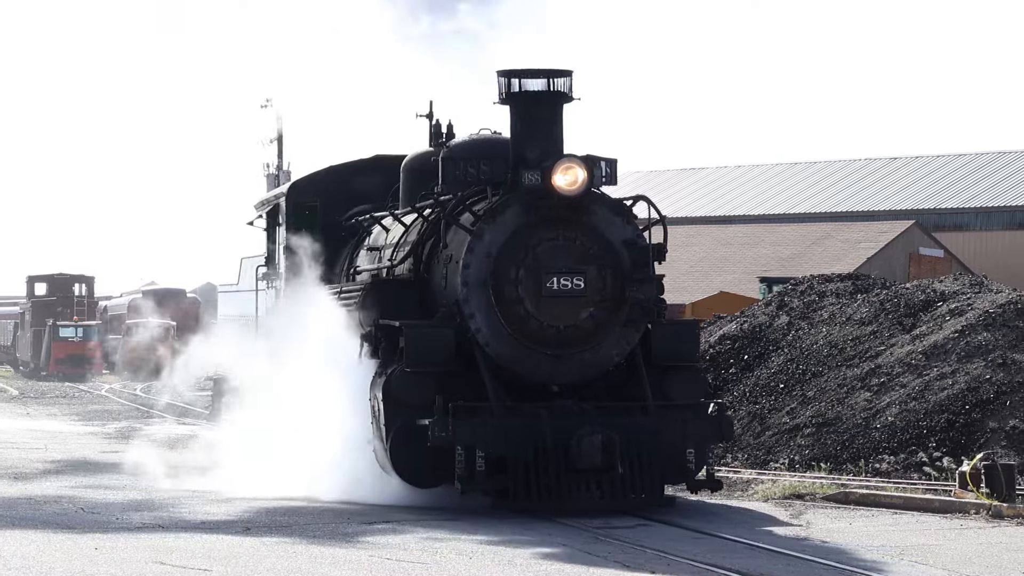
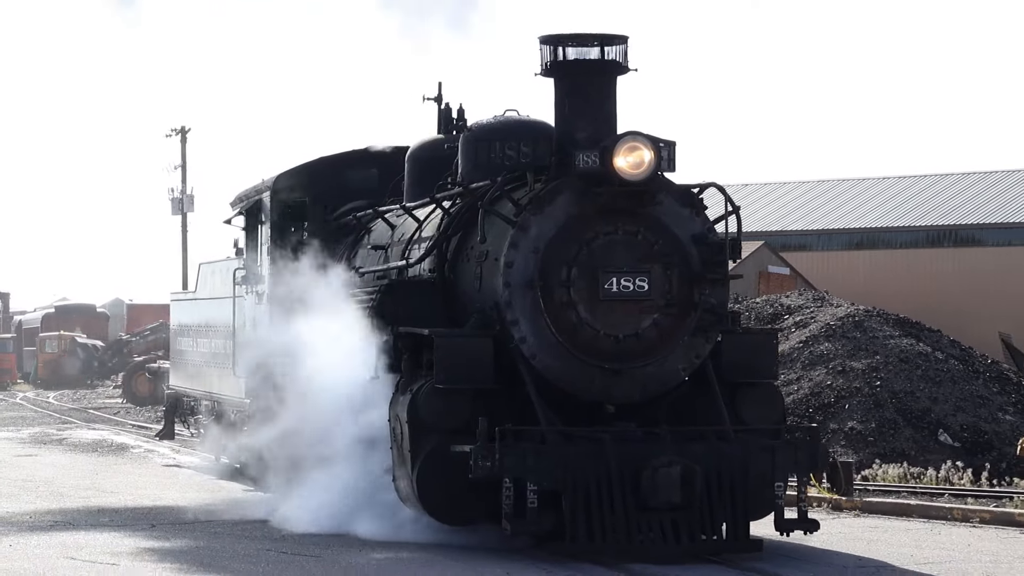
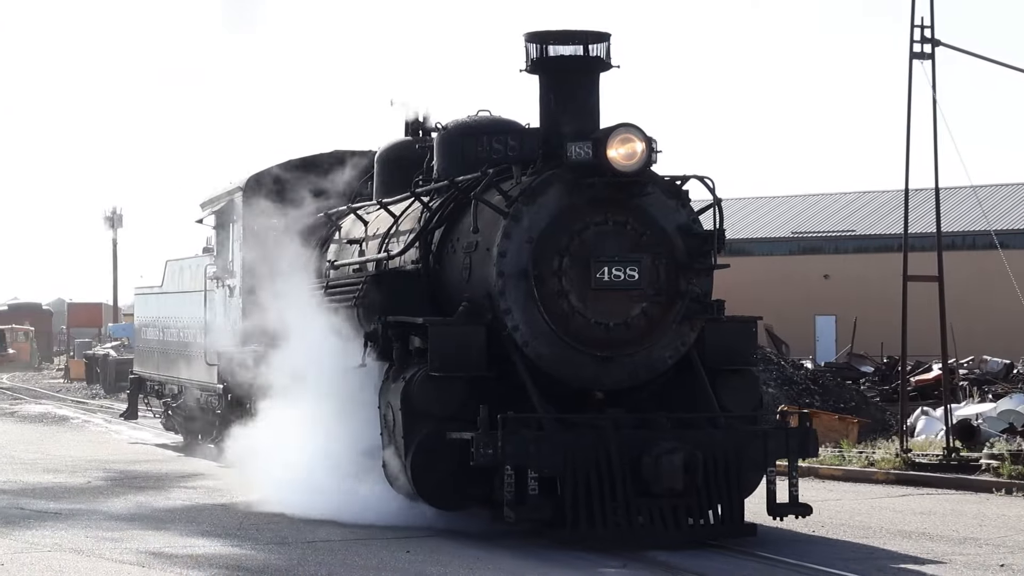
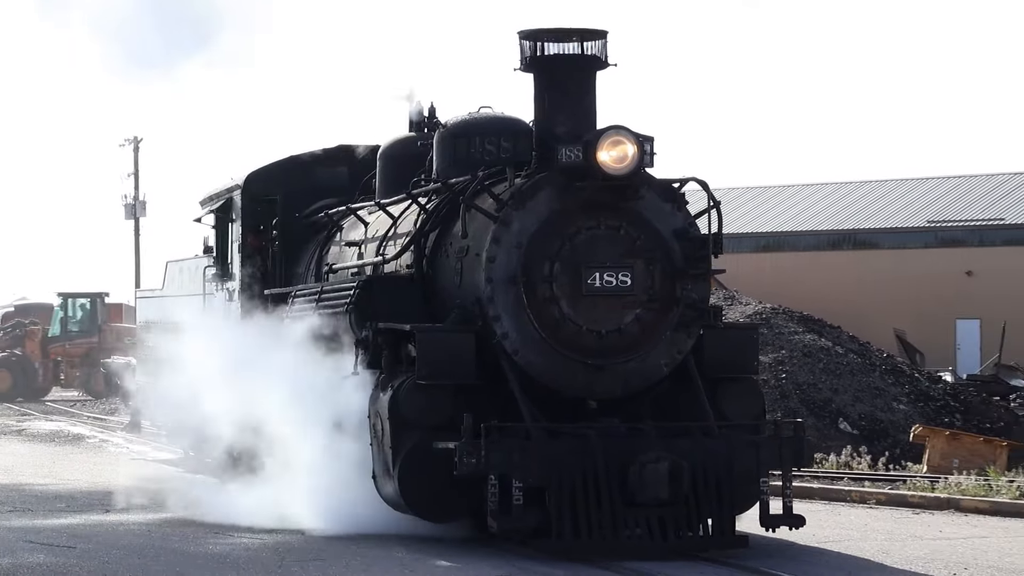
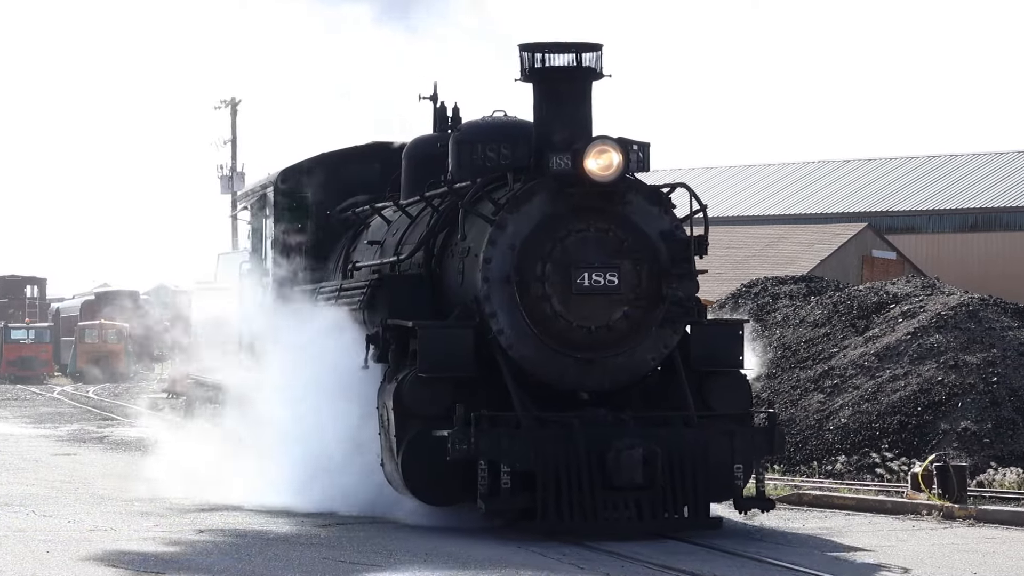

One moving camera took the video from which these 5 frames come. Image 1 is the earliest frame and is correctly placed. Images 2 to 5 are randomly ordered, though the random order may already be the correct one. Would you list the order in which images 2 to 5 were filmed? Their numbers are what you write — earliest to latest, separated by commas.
5, 2, 4, 3
